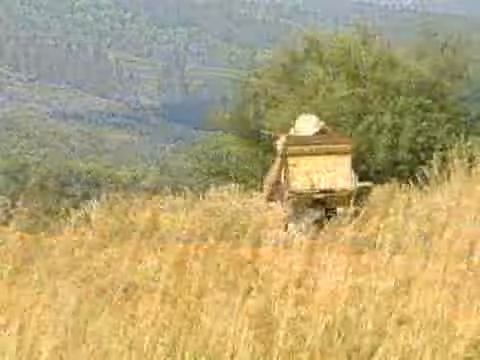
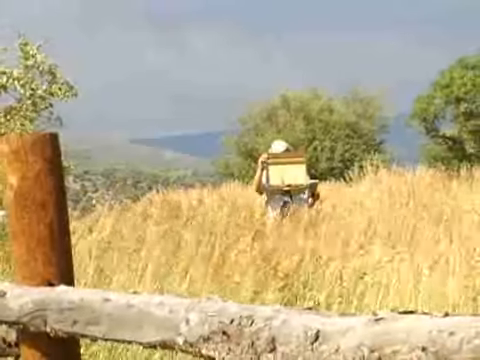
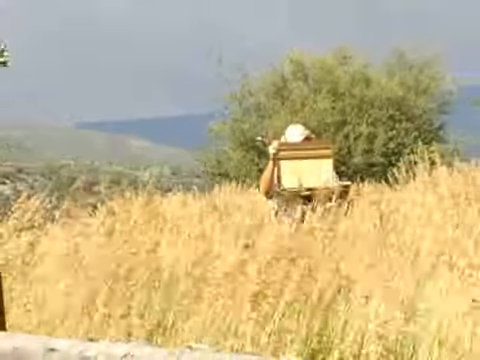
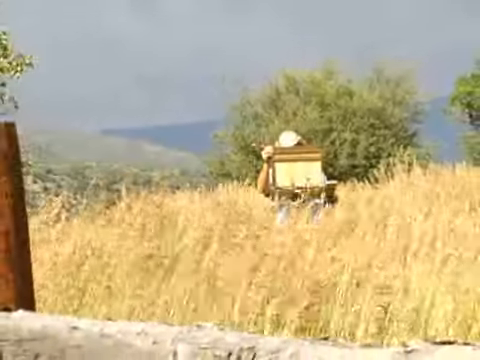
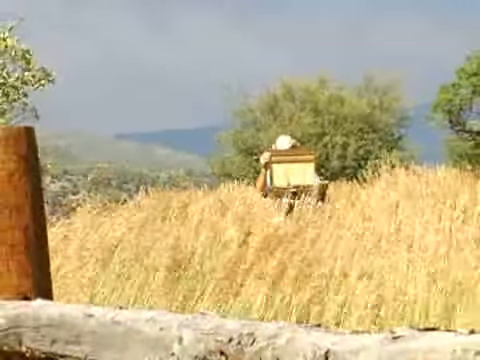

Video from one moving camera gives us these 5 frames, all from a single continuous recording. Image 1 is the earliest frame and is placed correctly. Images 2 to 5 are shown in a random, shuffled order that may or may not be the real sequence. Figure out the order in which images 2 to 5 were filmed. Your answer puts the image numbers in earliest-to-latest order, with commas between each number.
3, 4, 5, 2
